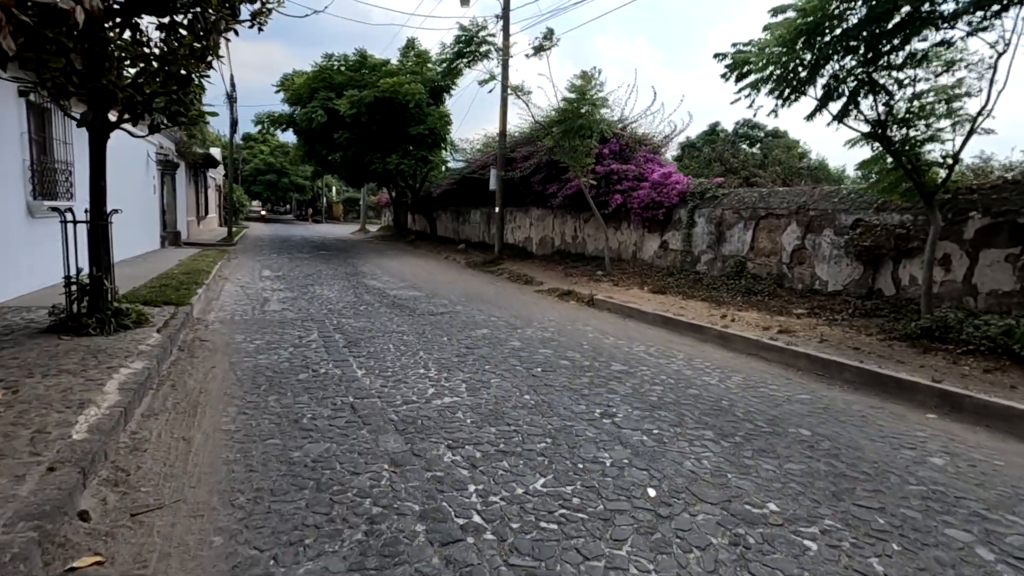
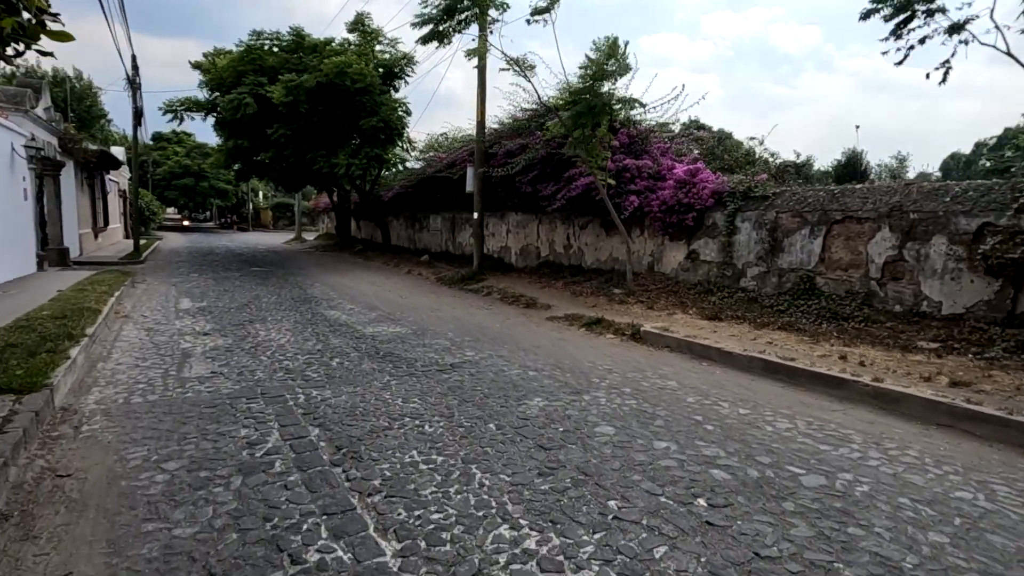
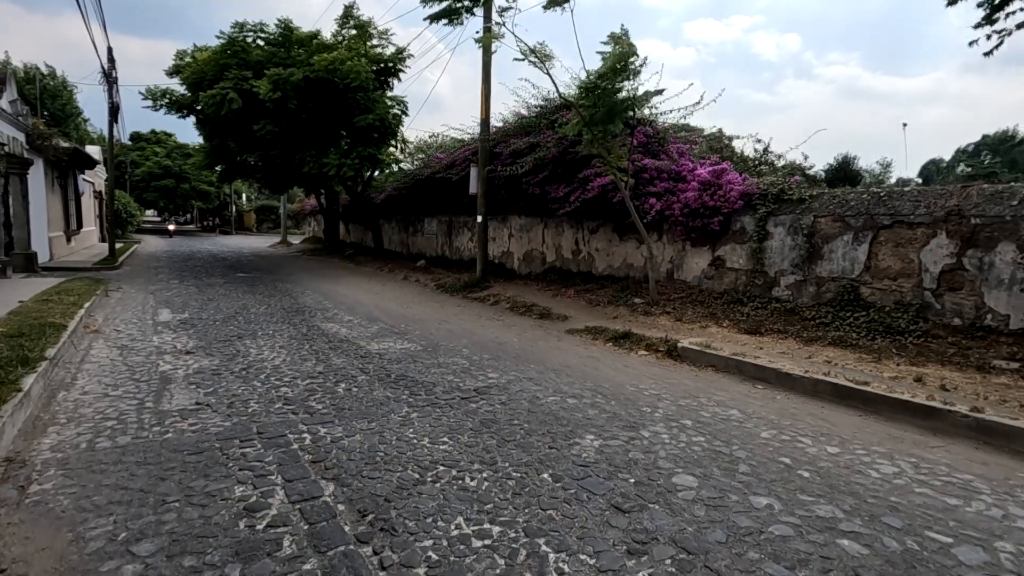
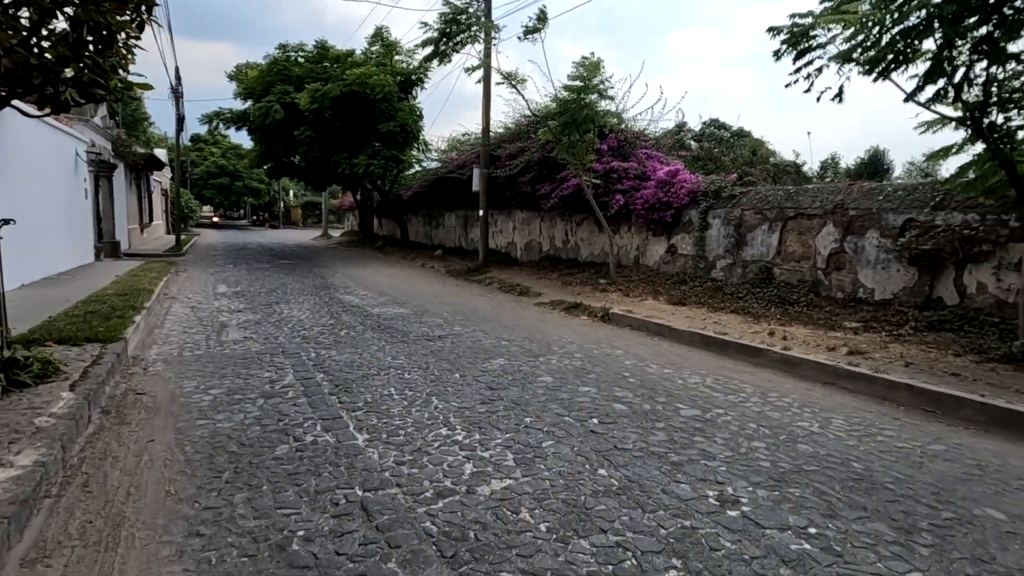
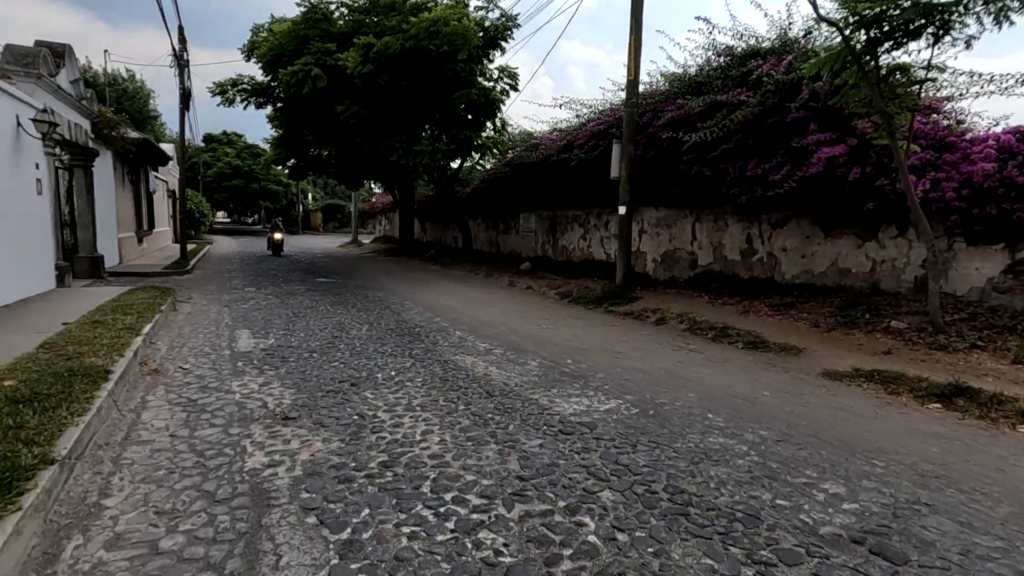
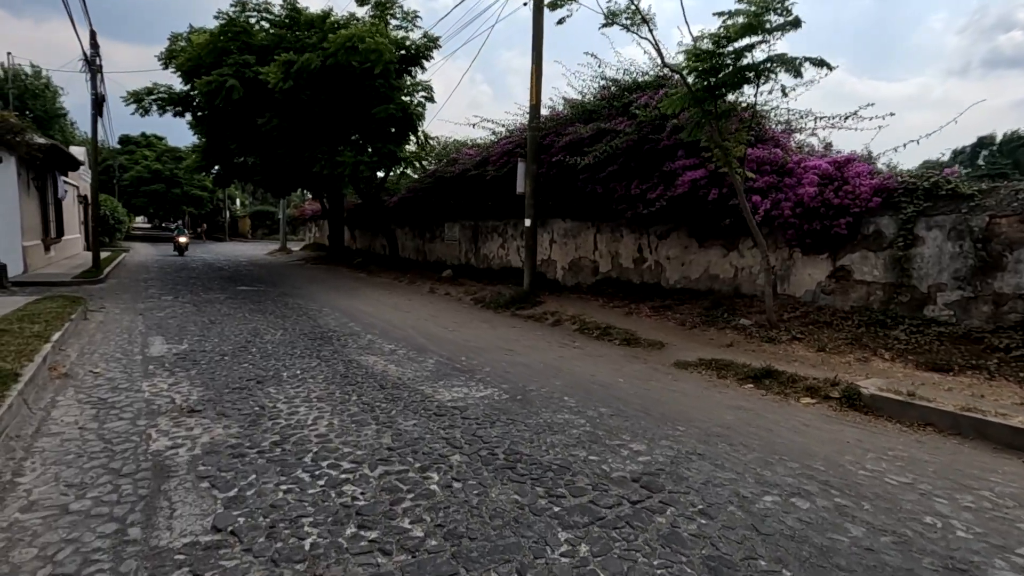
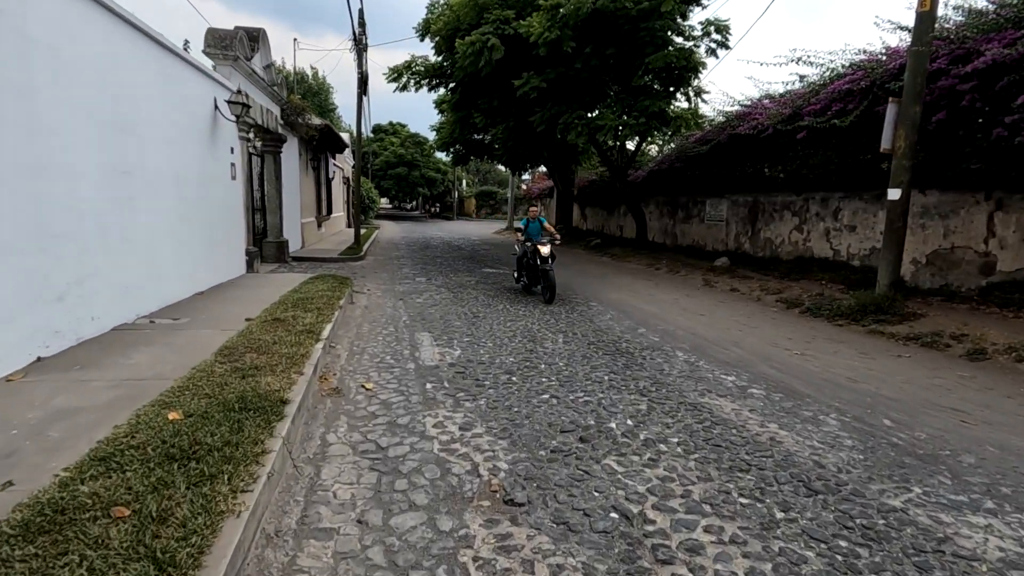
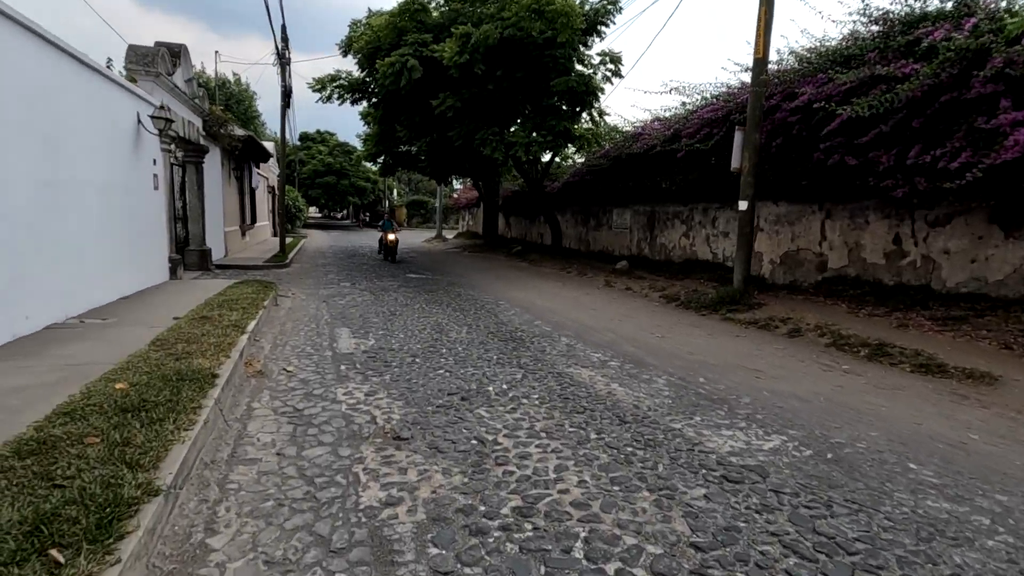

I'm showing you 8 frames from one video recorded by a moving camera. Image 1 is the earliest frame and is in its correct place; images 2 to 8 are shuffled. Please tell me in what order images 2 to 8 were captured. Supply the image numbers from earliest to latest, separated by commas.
4, 2, 3, 6, 5, 8, 7
